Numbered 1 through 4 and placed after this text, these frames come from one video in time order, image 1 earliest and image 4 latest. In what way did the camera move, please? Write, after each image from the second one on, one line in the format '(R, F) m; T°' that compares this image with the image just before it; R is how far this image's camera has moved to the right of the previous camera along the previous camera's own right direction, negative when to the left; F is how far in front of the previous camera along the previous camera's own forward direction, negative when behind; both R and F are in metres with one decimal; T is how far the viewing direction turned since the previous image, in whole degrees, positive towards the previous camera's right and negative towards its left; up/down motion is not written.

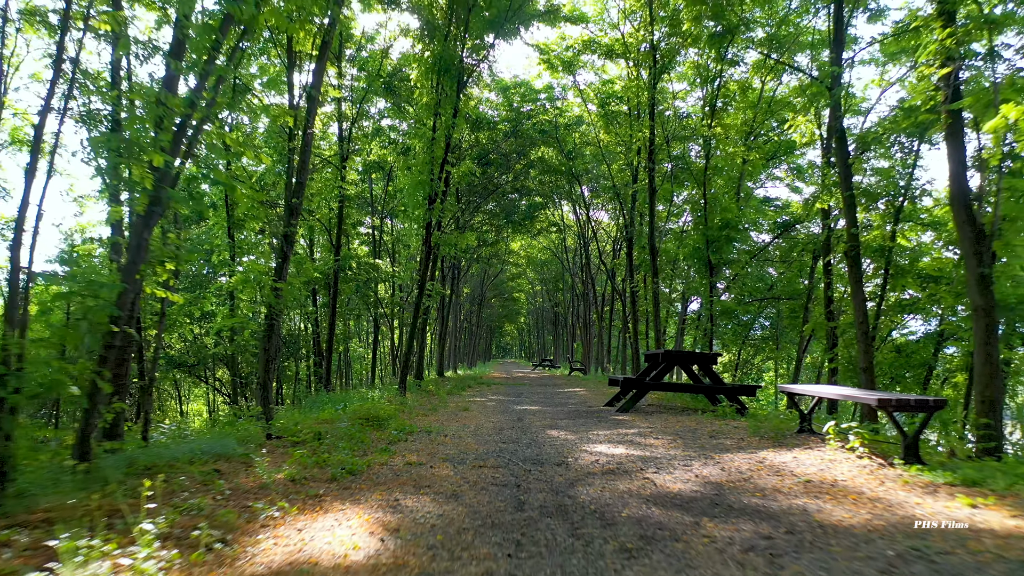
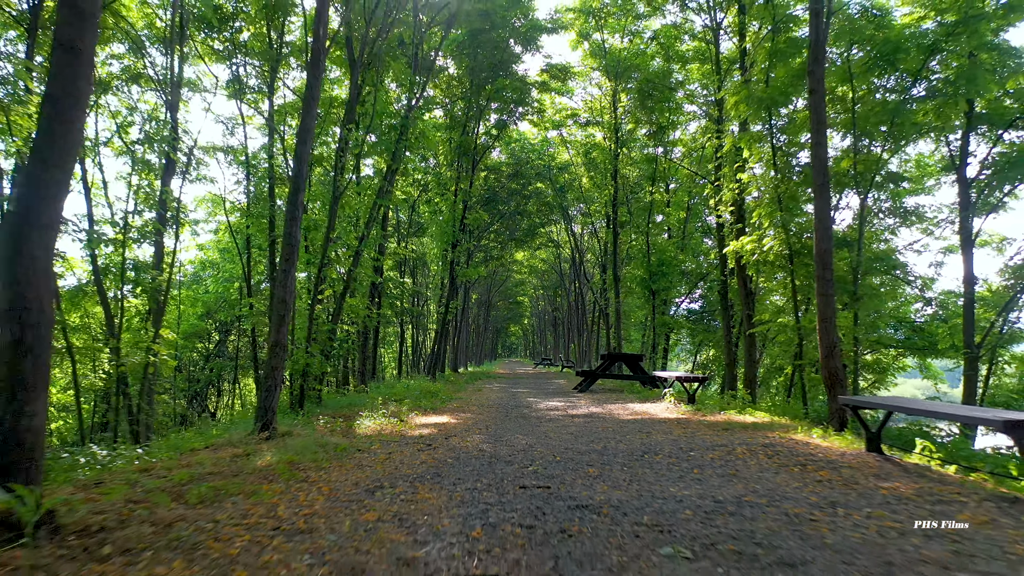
(+0.2, -5.7) m; 0°
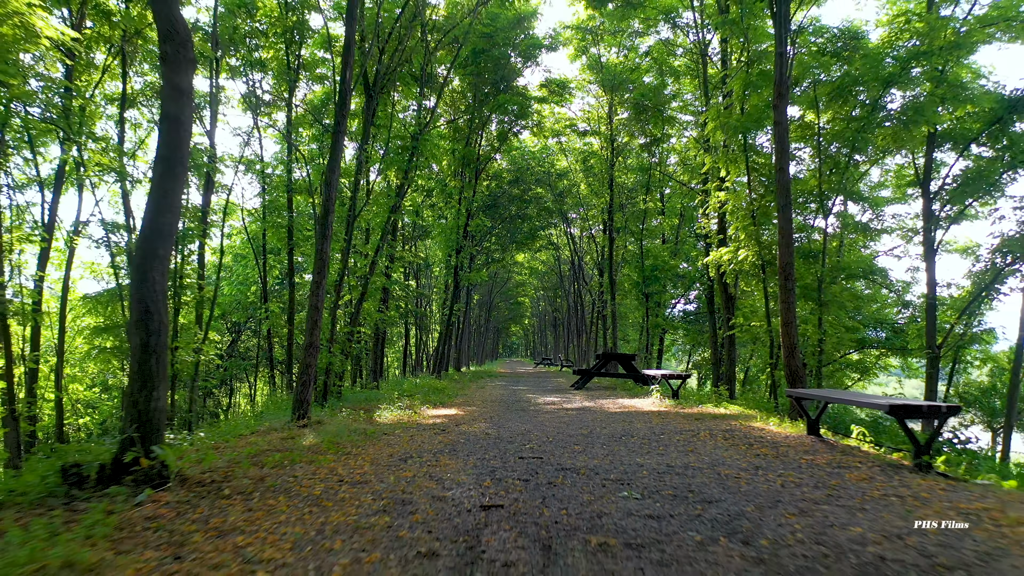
(0.0, -1.1) m; 0°
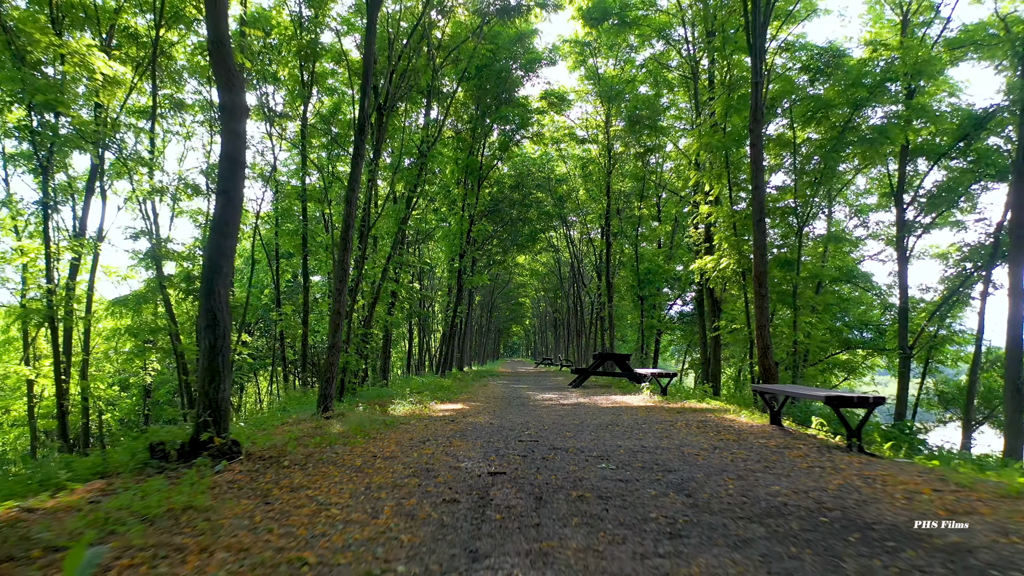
(0.0, -1.0) m; 0°
